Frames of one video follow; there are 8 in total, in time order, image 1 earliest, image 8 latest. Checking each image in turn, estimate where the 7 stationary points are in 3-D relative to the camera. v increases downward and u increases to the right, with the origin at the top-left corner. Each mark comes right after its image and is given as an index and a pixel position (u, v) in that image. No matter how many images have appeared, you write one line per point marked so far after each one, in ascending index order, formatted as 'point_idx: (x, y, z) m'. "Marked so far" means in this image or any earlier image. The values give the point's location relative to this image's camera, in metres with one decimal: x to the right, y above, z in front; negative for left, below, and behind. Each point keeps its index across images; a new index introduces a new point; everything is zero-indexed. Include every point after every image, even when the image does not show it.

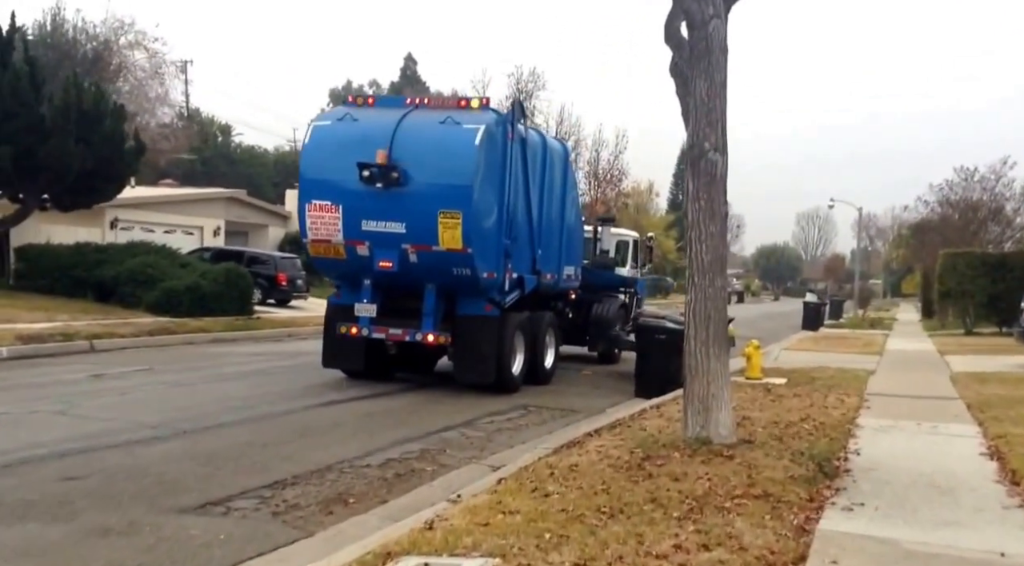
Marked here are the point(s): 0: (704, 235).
0: (+1.7, +0.4, +9.1) m
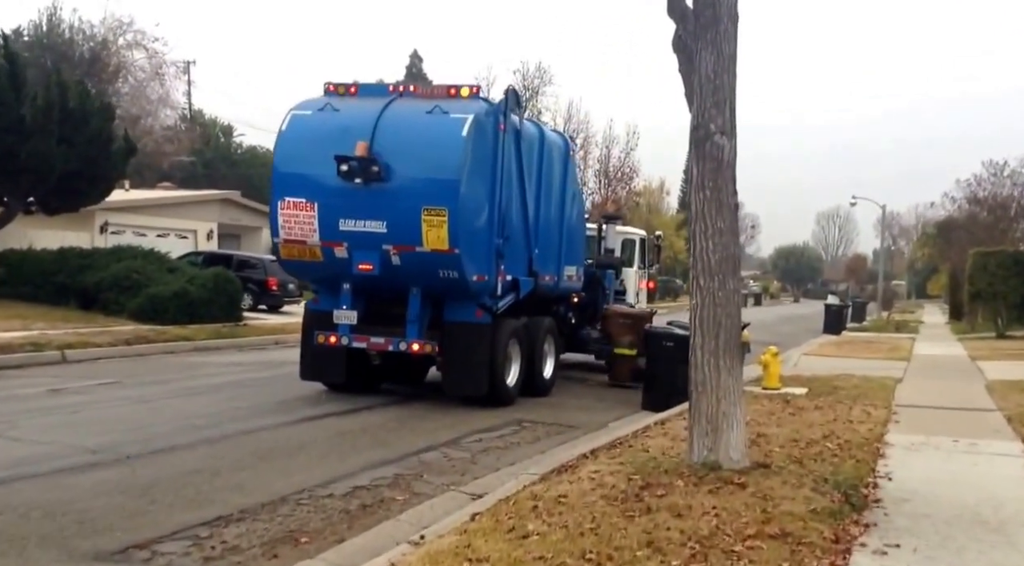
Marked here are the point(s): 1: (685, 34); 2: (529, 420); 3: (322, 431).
0: (+1.6, +0.4, +7.9) m
1: (+1.4, +2.0, +8.2) m
2: (+0.2, -1.6, +12.5) m
3: (-2.0, -1.5, +10.8) m
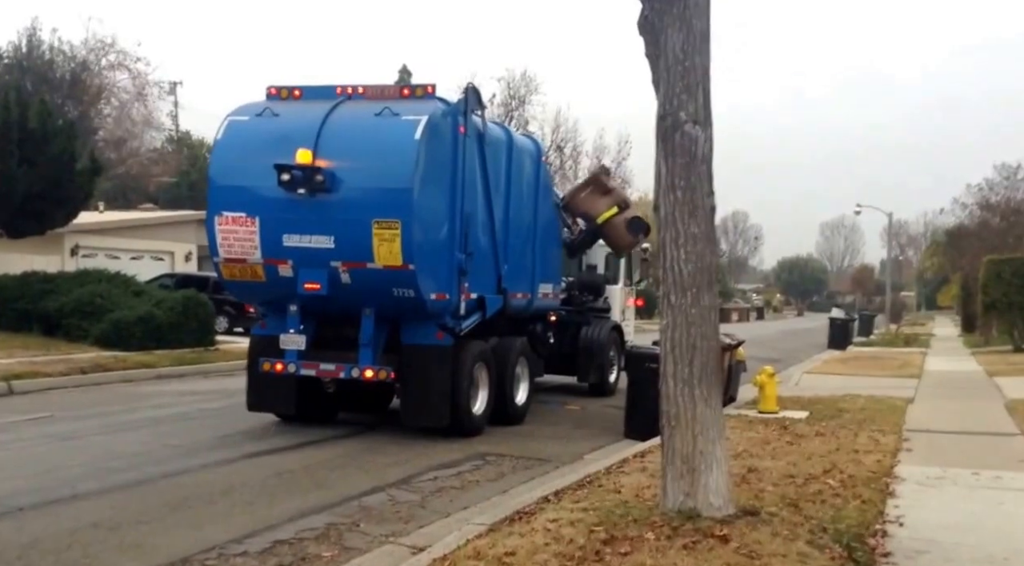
0: (+1.1, +0.3, +6.7) m
1: (+0.9, +1.9, +7.0) m
2: (-0.2, -1.8, +11.2) m
3: (-2.3, -1.7, +9.5) m
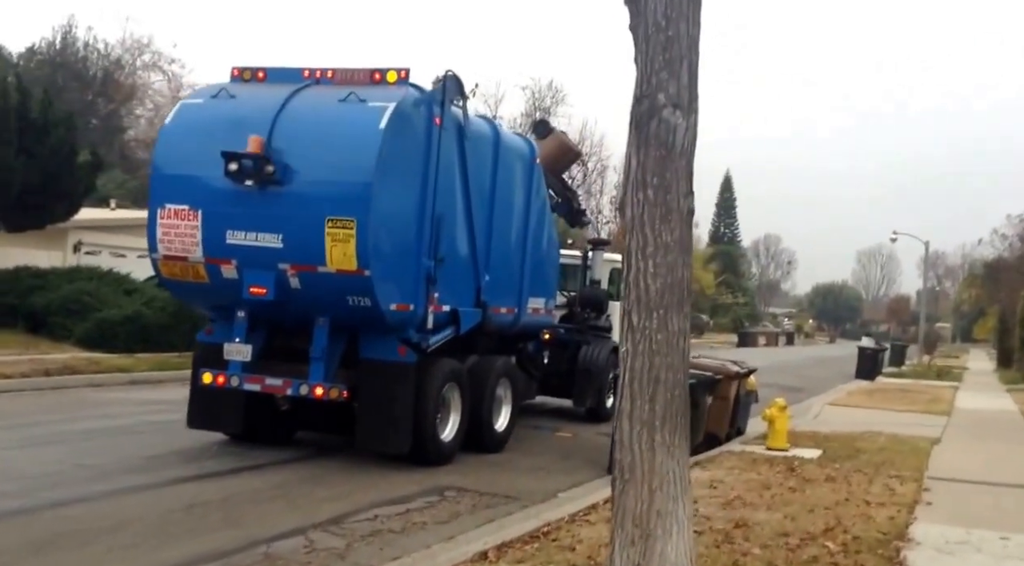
0: (+0.7, +0.2, +5.4) m
1: (+0.6, +1.8, +5.7) m
2: (-0.5, -2.0, +9.9) m
3: (-2.7, -1.7, +8.3) m
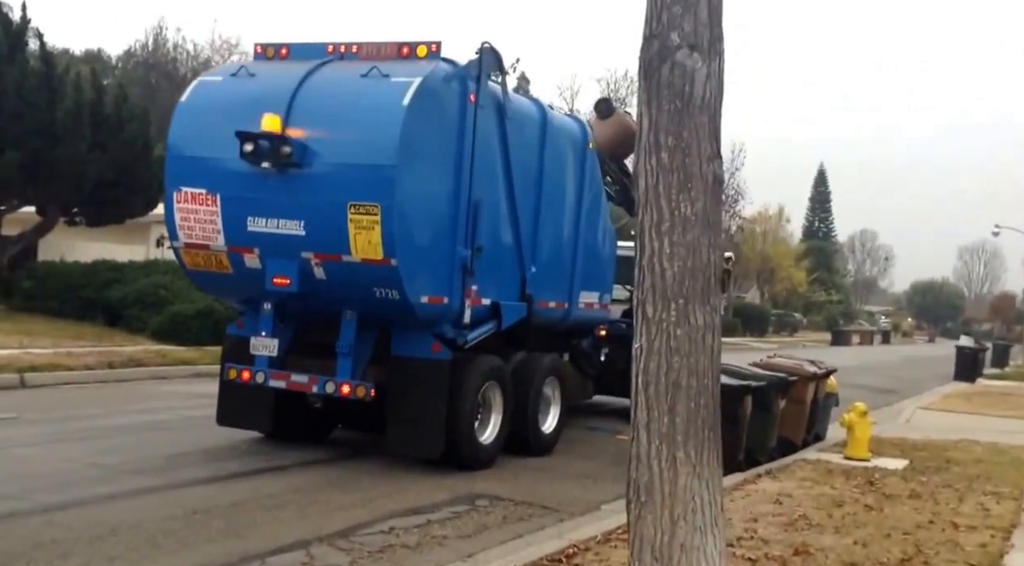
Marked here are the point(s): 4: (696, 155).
0: (+0.7, +0.3, +4.4) m
1: (+0.6, +1.8, +4.8) m
2: (-0.2, -1.9, +9.0) m
3: (-2.5, -1.6, +7.7) m
4: (+0.8, +0.6, +4.4) m
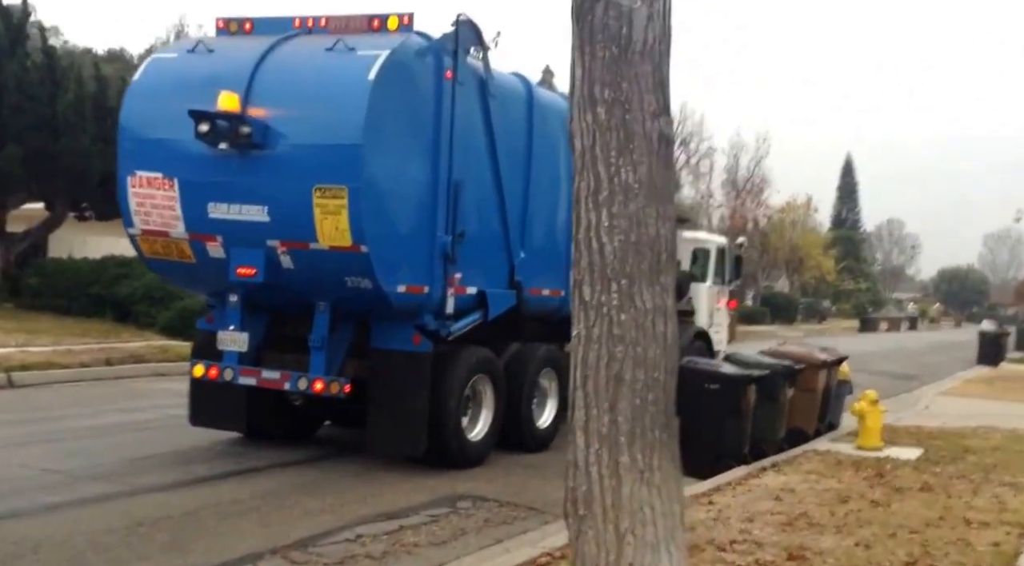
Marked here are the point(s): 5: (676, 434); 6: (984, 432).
0: (+0.4, +0.4, +3.9) m
1: (+0.3, +1.9, +4.2) m
2: (-0.3, -1.8, +8.5) m
3: (-2.7, -1.6, +7.2) m
4: (+0.5, +0.6, +3.9) m
5: (+0.6, -0.6, +4.0) m
6: (+5.8, -1.8, +12.7) m
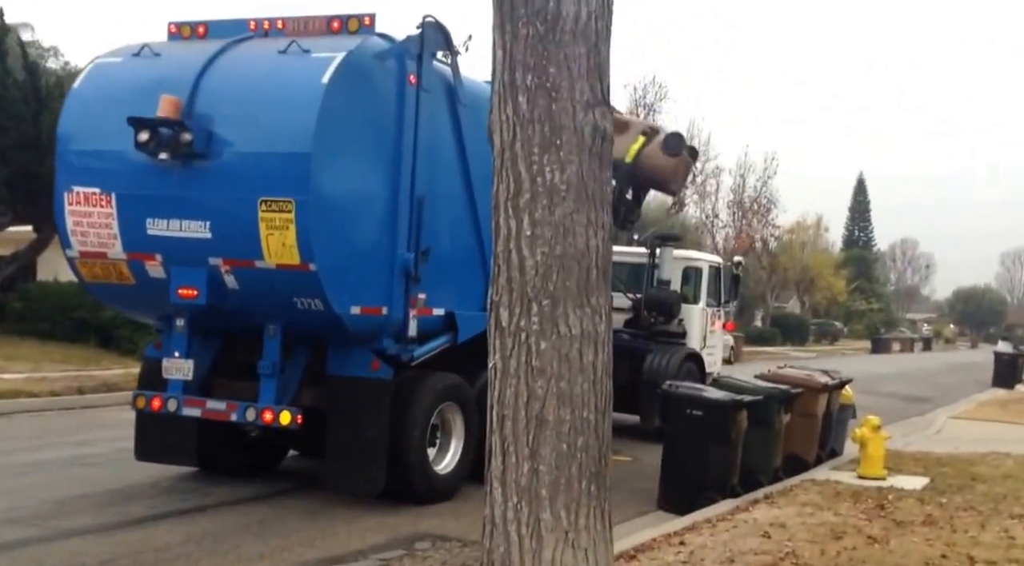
0: (0.0, +0.3, +3.2) m
1: (-0.1, +1.9, +3.7) m
2: (-0.6, -1.9, +7.9) m
3: (-3.0, -1.7, +6.6) m
4: (+0.2, +0.6, +3.2) m
5: (+0.3, -0.6, +3.3) m
6: (+5.5, -2.0, +11.9) m
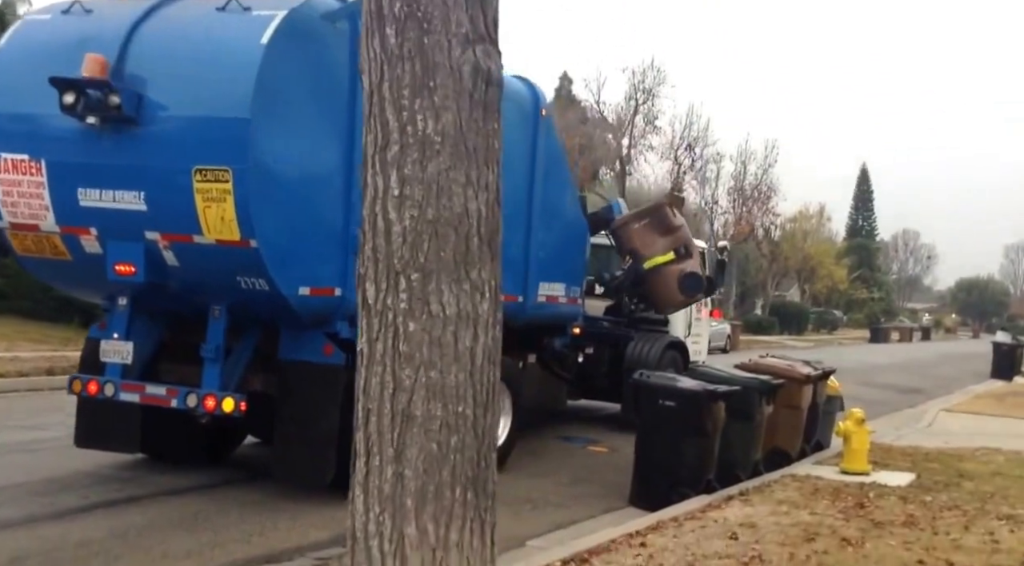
0: (-0.3, +0.4, +2.8) m
1: (-0.4, +1.9, +3.2) m
2: (-0.9, -1.8, +7.4) m
3: (-3.3, -1.6, +6.1) m
4: (-0.2, +0.7, +2.8) m
5: (0.0, -0.5, +2.9) m
6: (+5.2, -1.9, +11.4) m
